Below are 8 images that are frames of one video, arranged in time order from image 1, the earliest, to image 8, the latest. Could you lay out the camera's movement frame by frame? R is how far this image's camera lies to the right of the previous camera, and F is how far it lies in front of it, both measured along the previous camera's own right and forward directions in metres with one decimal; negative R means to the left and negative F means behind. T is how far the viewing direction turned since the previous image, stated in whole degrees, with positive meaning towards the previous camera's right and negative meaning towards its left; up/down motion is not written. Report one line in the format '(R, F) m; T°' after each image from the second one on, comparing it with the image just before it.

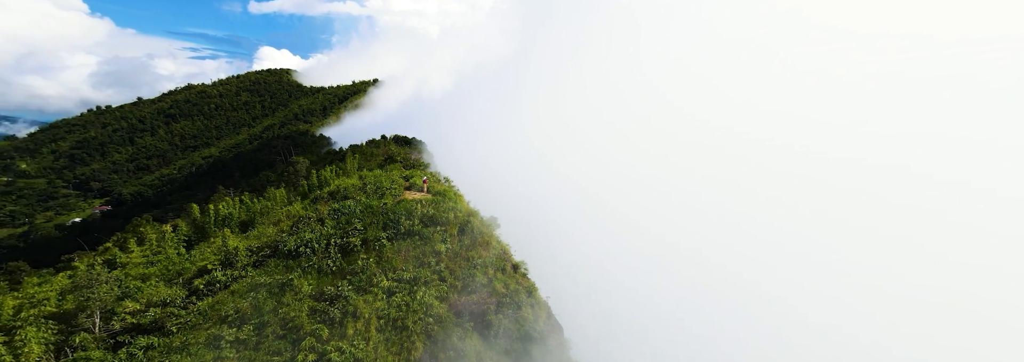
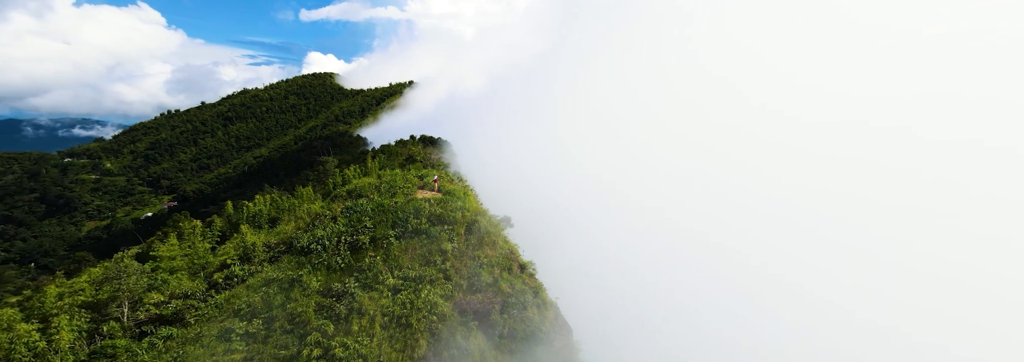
(+0.7, +0.1) m; -3°
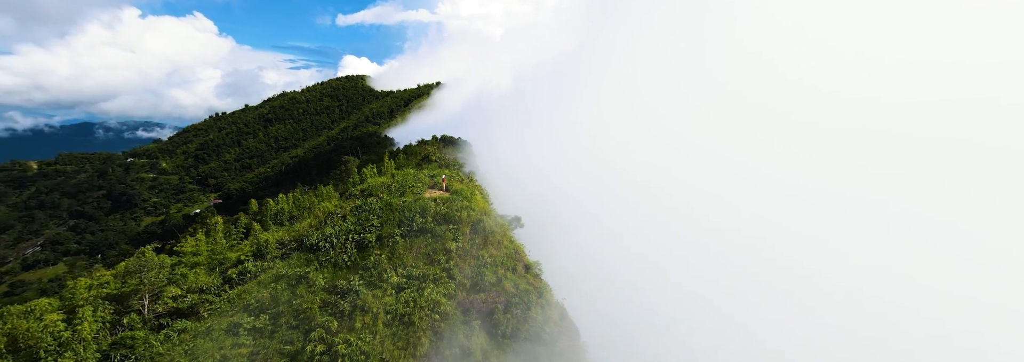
(+0.6, +0.1) m; -2°
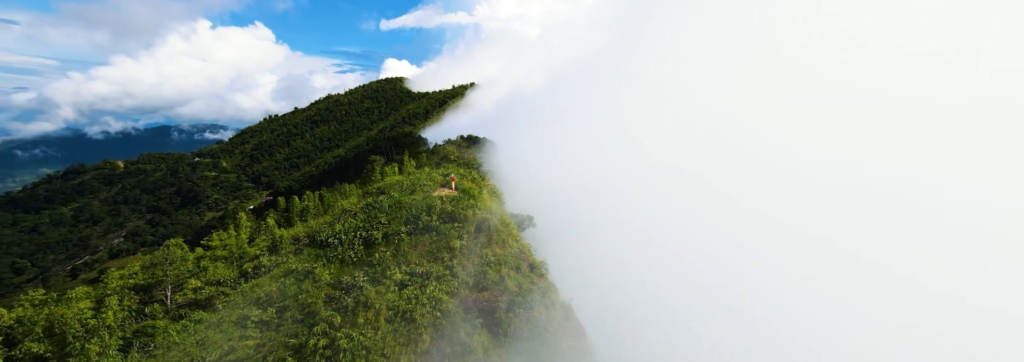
(+0.8, +0.1) m; -3°
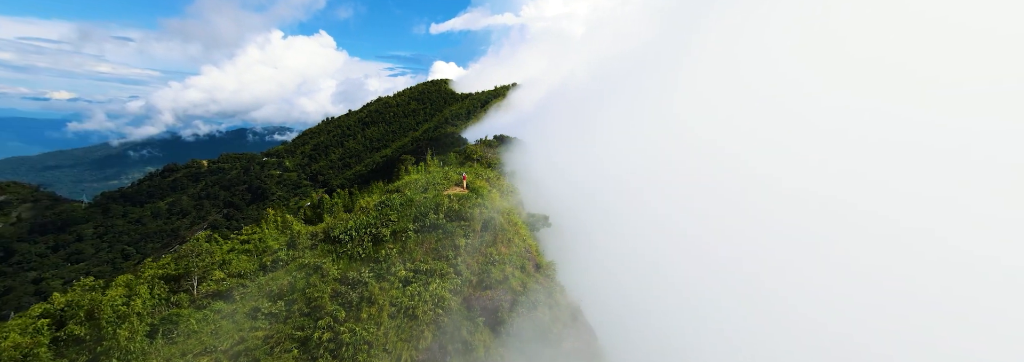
(+1.0, +0.2) m; -4°
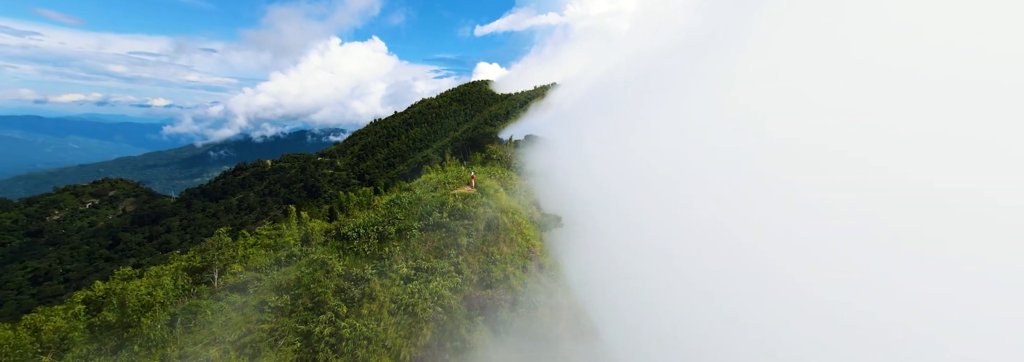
(+1.1, +0.1) m; -3°
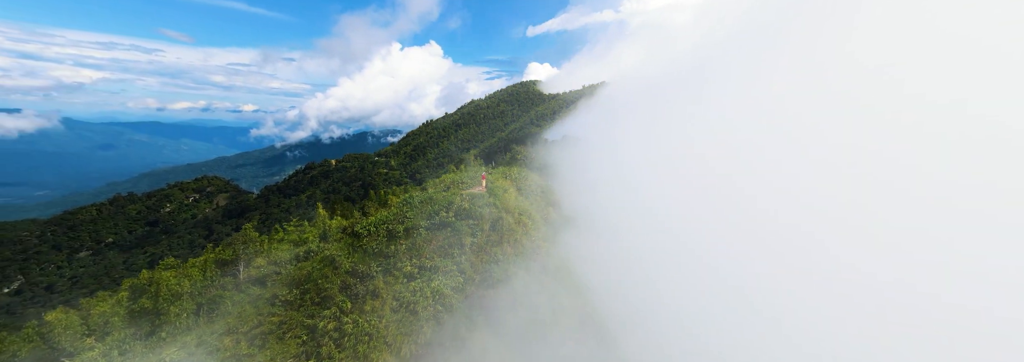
(+1.3, +0.1) m; -4°
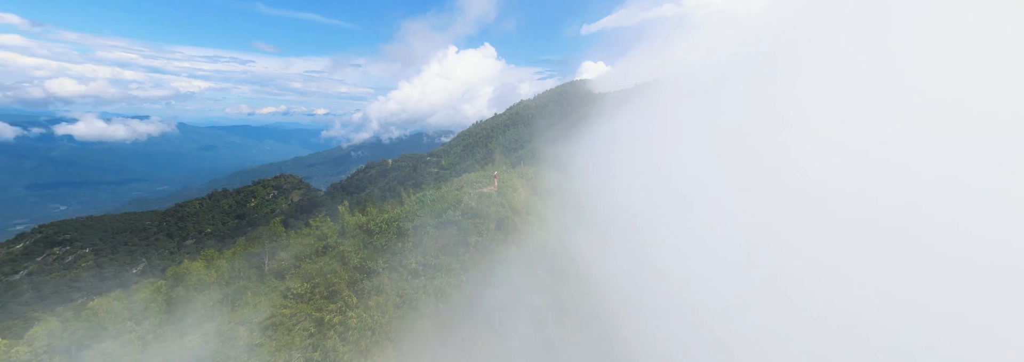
(+1.3, +0.1) m; -4°
